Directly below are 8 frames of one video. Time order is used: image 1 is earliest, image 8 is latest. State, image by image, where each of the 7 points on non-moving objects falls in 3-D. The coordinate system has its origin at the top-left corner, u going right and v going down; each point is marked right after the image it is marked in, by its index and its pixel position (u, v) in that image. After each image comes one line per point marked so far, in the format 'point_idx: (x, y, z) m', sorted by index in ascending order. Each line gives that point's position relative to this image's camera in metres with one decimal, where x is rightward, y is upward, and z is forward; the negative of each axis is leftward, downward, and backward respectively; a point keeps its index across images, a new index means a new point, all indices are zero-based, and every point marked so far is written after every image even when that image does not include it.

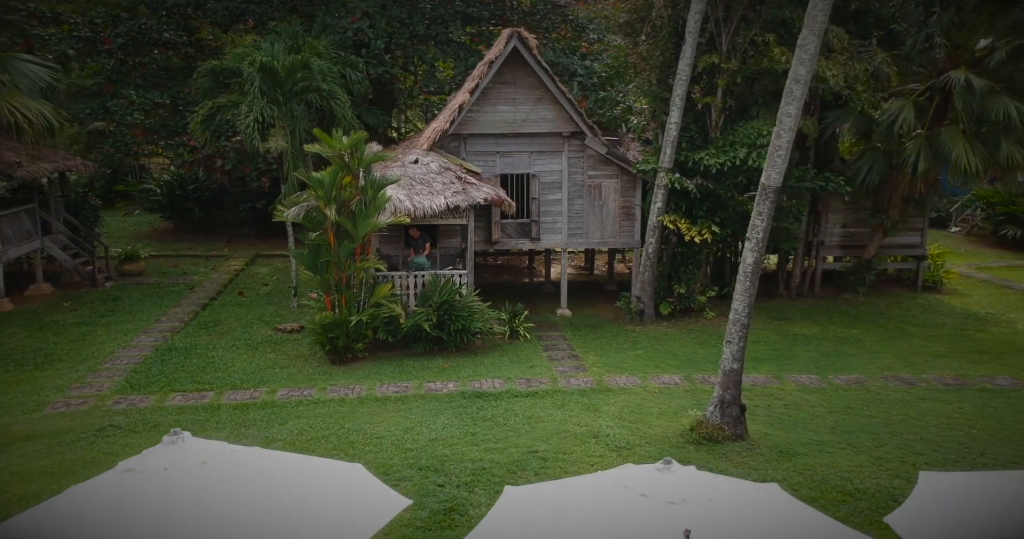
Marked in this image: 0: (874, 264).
0: (+8.1, +0.1, +14.8) m
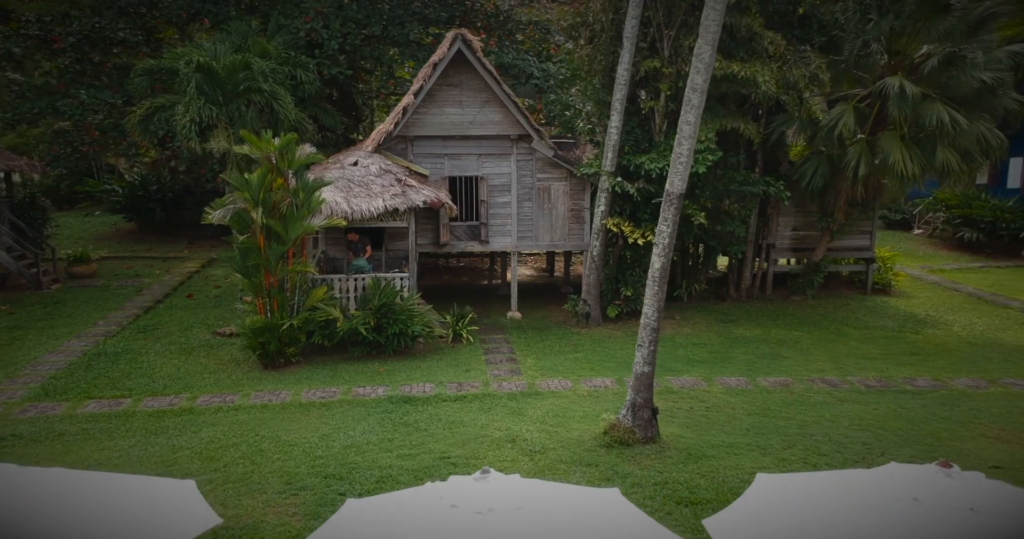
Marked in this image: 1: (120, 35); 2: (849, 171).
0: (+7.0, +0.1, +15.0) m
1: (-9.3, +5.6, +15.8) m
2: (+6.2, +1.8, +12.1) m
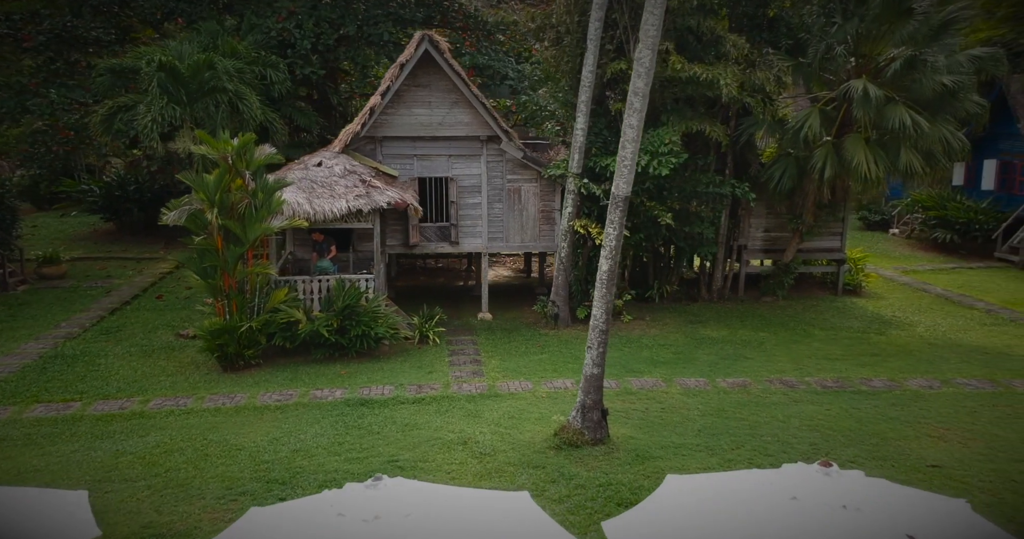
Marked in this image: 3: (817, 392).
0: (+6.4, 0.0, +15.1) m
1: (-9.9, +5.6, +15.6) m
2: (+5.6, +1.8, +12.2) m
3: (+3.6, -1.4, +7.9) m
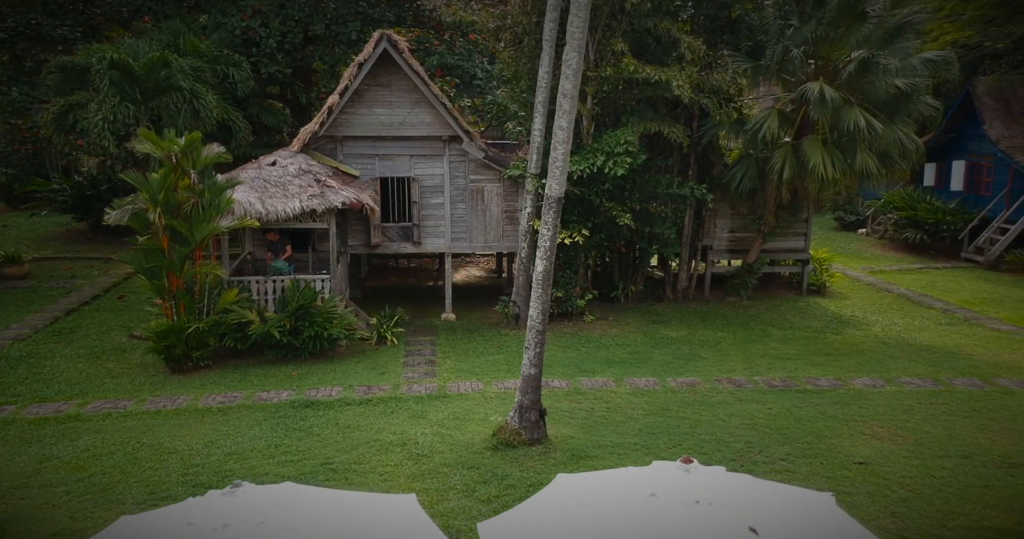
0: (+5.6, 0.0, +15.3) m
1: (-10.7, +5.6, +15.4) m
2: (+4.9, +1.8, +12.4) m
3: (+3.0, -1.5, +7.9) m
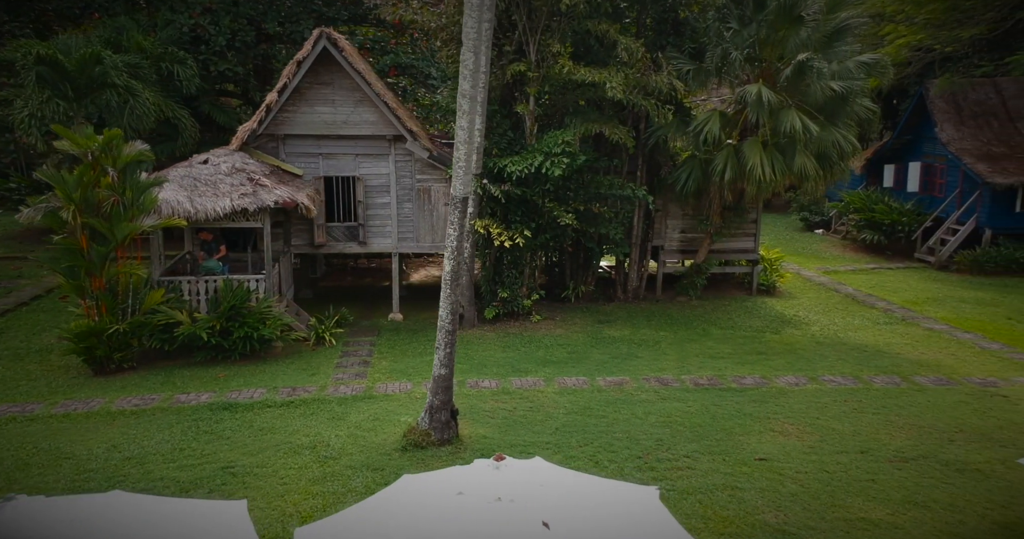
0: (+4.5, 0.0, +15.4) m
1: (-11.9, +5.6, +15.0) m
2: (+3.9, +1.8, +12.5) m
3: (+2.1, -1.5, +8.0) m
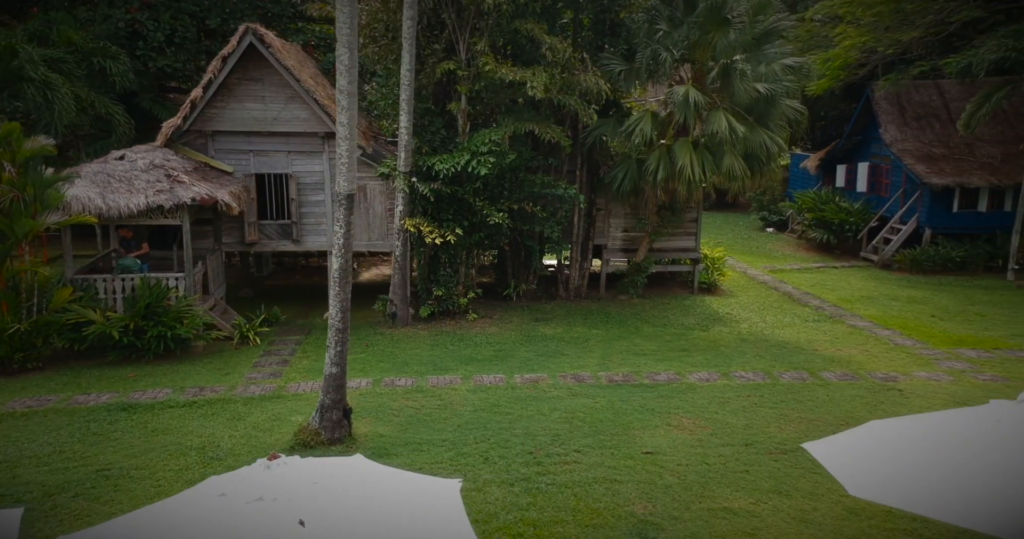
0: (+3.1, +0.1, +15.6) m
1: (-13.2, +5.6, +14.4) m
2: (+2.6, +1.8, +12.7) m
3: (+1.1, -1.4, +8.1) m
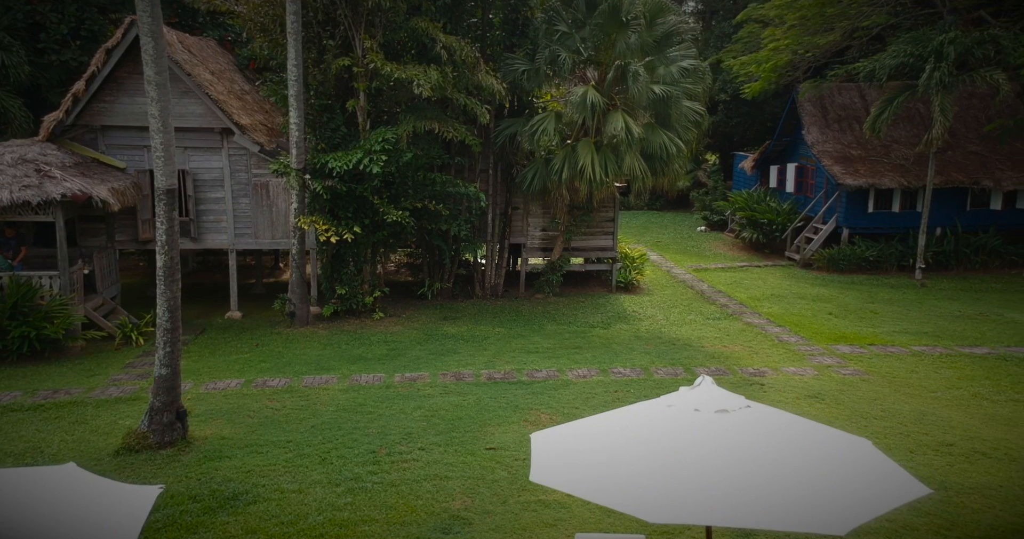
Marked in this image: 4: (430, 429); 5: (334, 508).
0: (+1.2, +0.1, +15.7) m
1: (-15.1, +5.6, +13.6) m
2: (+0.8, +1.8, +12.7) m
3: (-0.5, -1.4, +8.1) m
4: (-0.8, -1.5, +6.3) m
5: (-1.3, -1.7, +4.8) m
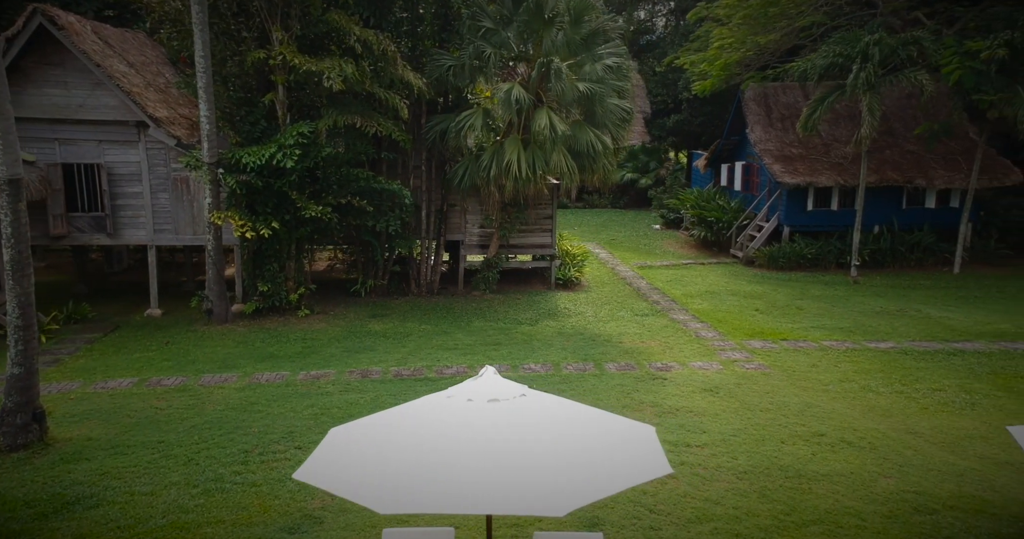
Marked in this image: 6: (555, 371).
0: (-0.4, +0.2, +15.6) m
1: (-16.5, +5.6, +12.7) m
2: (-0.5, +1.9, +12.7) m
3: (-1.6, -1.3, +8.0) m
4: (-1.9, -1.5, +6.1) m
5: (-2.3, -1.7, +4.6) m
6: (+0.5, -1.3, +8.4) m
